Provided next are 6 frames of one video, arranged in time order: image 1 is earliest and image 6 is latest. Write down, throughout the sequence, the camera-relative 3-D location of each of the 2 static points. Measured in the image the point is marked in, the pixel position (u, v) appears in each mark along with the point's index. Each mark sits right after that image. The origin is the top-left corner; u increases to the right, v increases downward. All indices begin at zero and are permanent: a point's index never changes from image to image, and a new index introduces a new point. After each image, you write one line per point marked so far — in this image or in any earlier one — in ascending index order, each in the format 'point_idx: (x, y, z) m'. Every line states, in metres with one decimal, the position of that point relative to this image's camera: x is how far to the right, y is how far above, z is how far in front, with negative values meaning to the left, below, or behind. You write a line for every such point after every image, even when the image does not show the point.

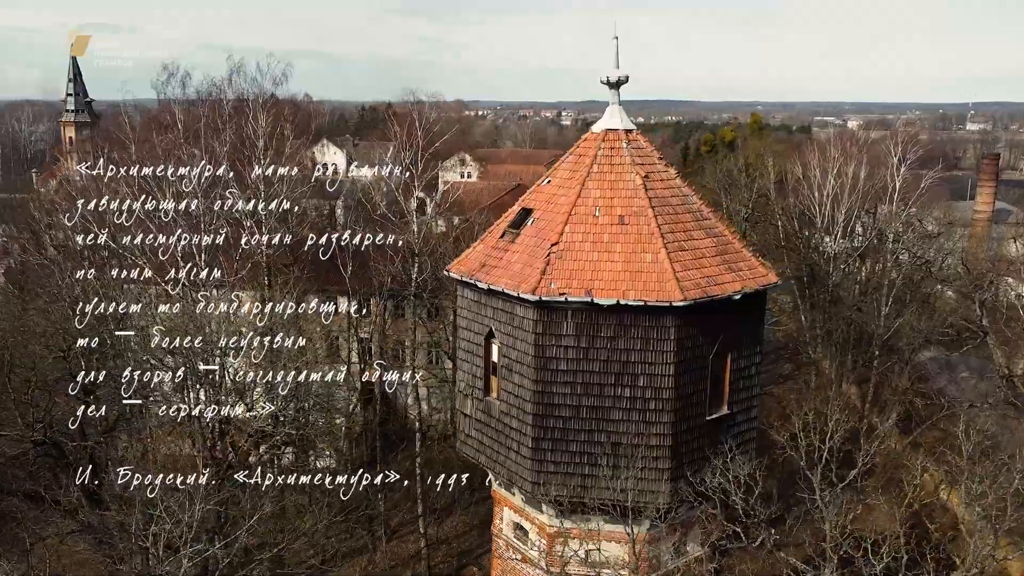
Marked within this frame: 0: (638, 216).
0: (+1.9, +1.1, +11.1) m
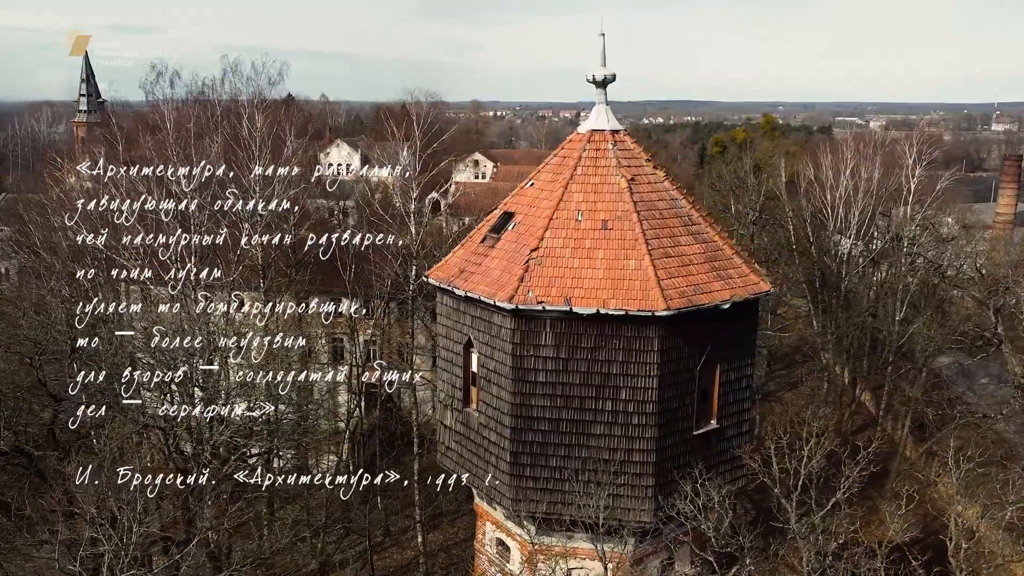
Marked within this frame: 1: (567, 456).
0: (+1.6, +1.0, +10.6) m
1: (+0.8, -2.4, +10.5) m
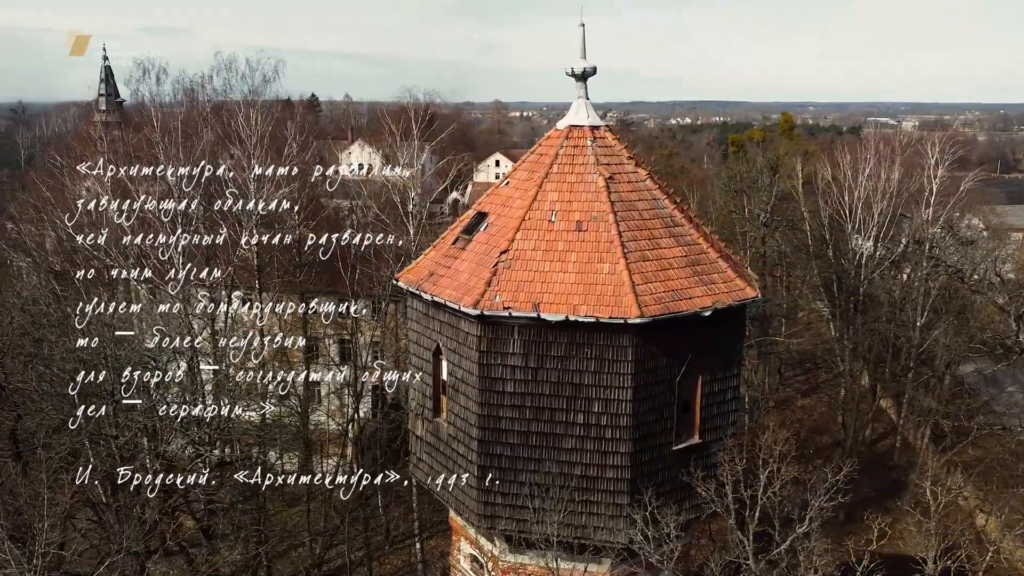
0: (+1.2, +0.9, +10.0) m
1: (+0.3, -2.5, +9.9) m
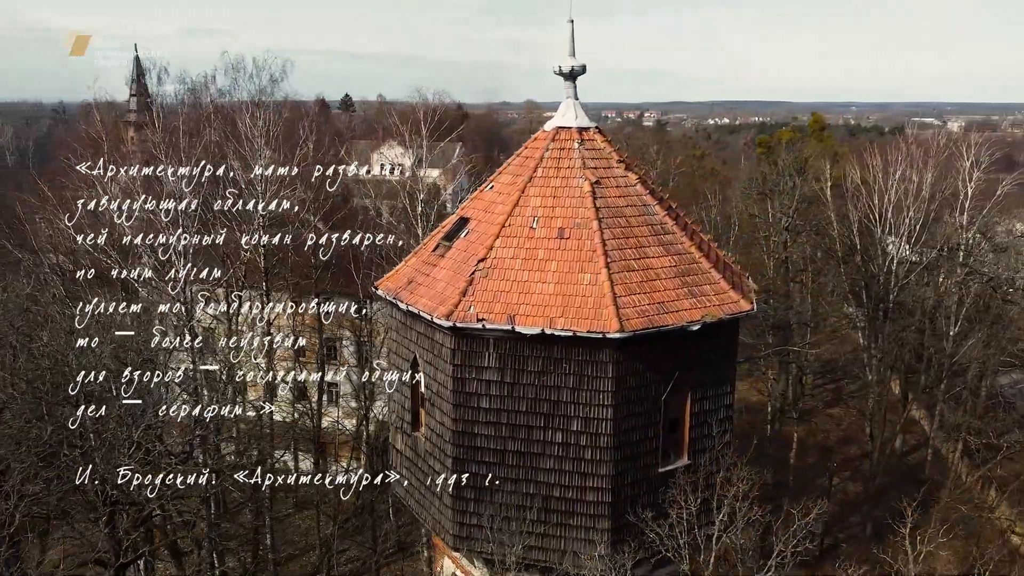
0: (+0.9, +0.8, +9.5) m
1: (0.0, -2.6, +9.4) m
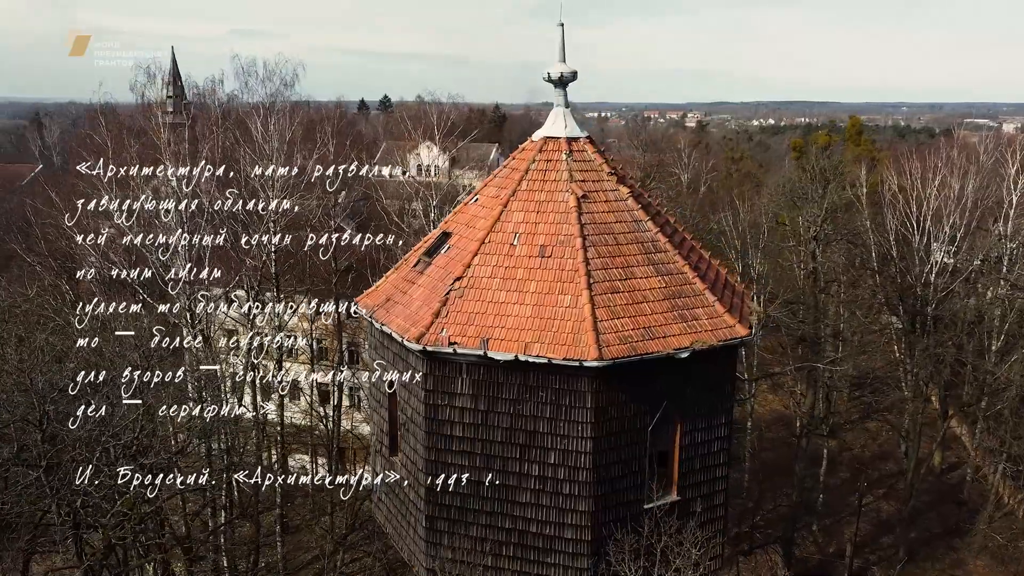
0: (+0.6, +0.5, +8.9) m
1: (-0.3, -2.9, +8.8) m
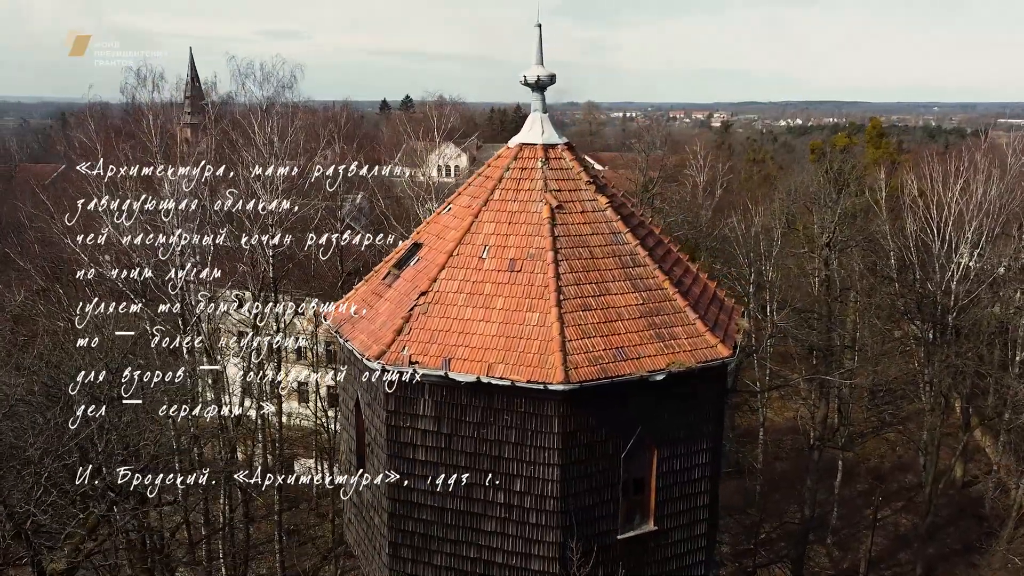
0: (+0.3, +0.3, +8.4) m
1: (-0.7, -3.1, +8.4) m
